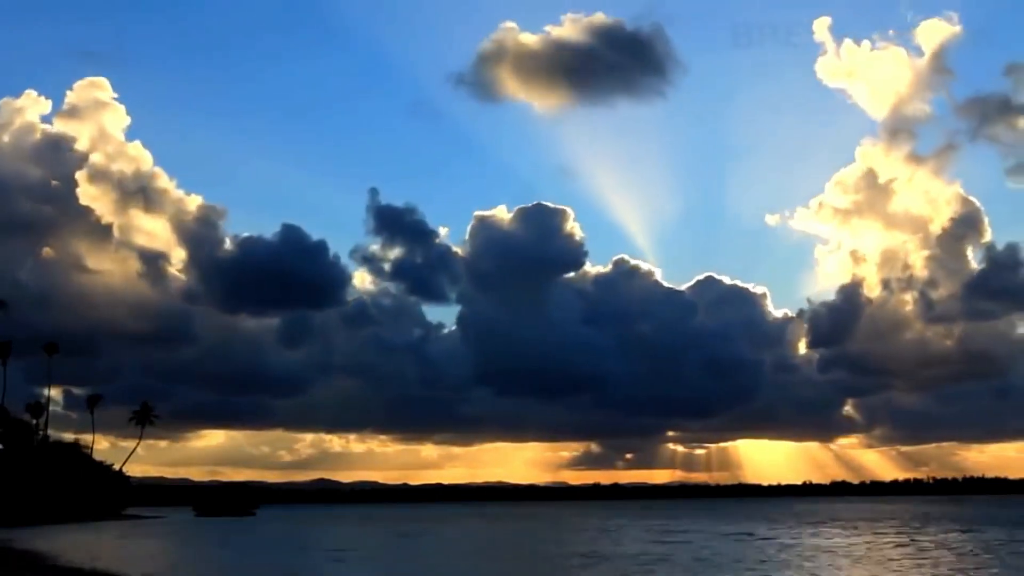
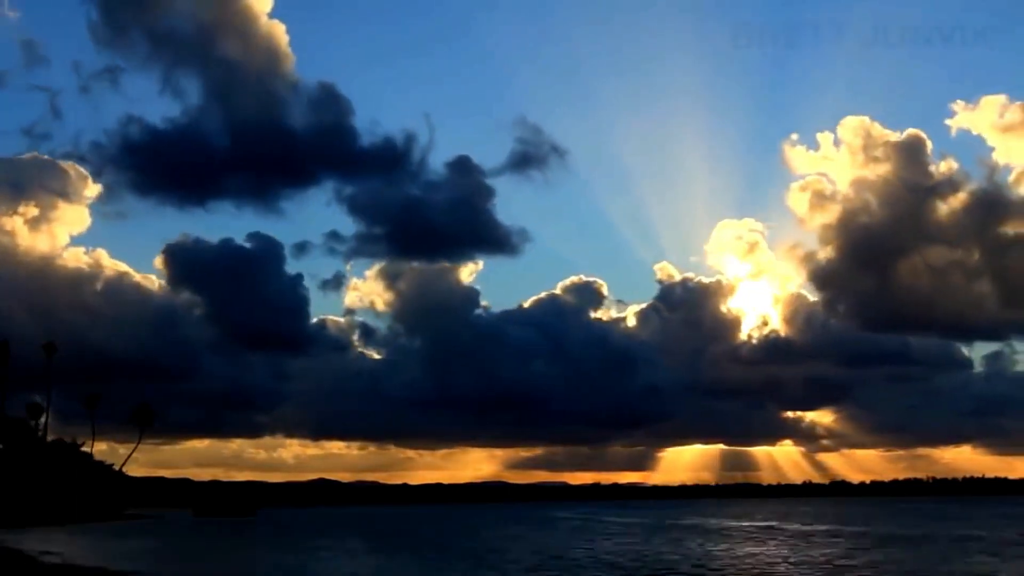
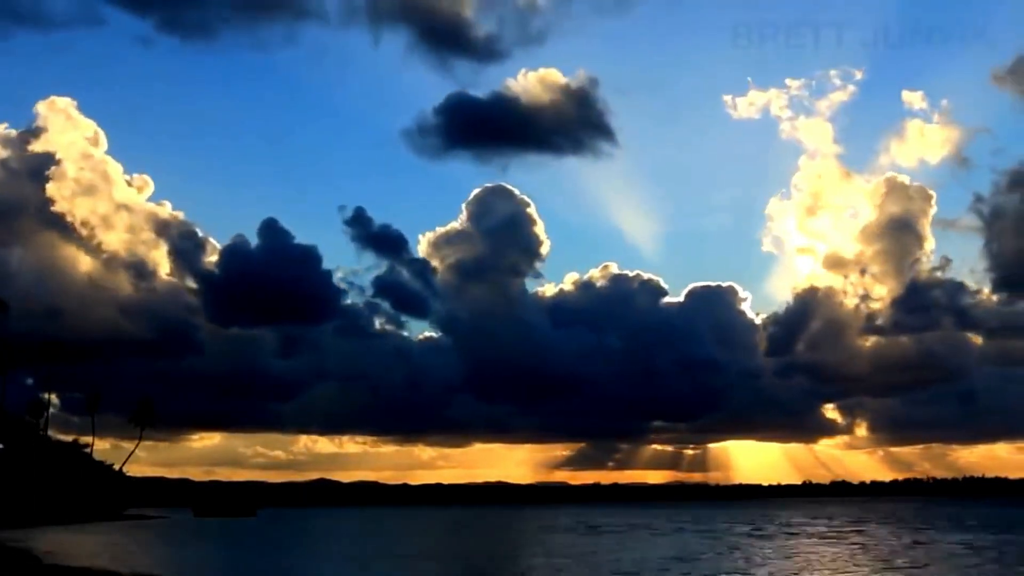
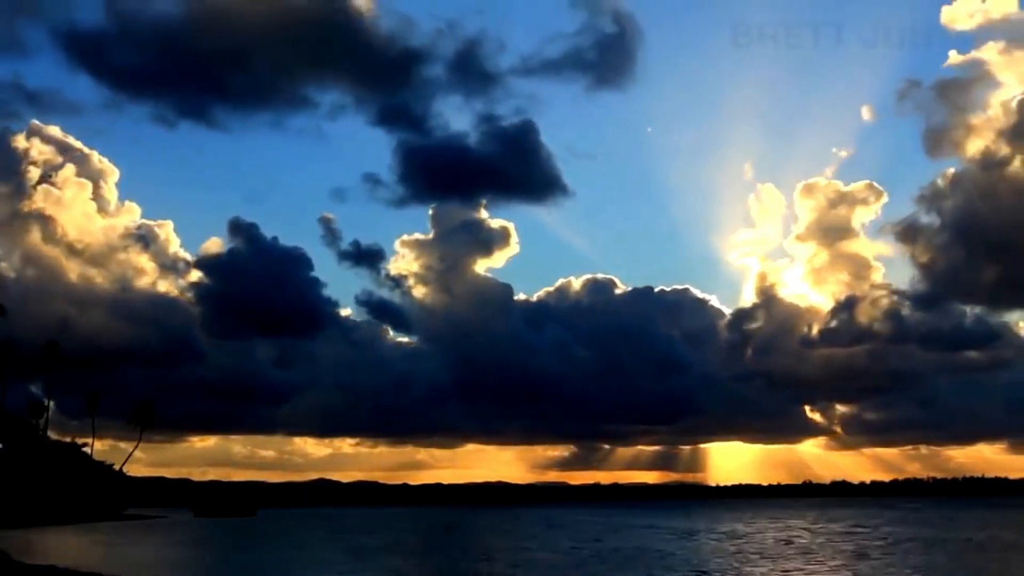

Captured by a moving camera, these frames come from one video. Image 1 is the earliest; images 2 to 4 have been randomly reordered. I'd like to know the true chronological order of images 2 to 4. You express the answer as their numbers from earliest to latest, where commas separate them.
3, 4, 2
